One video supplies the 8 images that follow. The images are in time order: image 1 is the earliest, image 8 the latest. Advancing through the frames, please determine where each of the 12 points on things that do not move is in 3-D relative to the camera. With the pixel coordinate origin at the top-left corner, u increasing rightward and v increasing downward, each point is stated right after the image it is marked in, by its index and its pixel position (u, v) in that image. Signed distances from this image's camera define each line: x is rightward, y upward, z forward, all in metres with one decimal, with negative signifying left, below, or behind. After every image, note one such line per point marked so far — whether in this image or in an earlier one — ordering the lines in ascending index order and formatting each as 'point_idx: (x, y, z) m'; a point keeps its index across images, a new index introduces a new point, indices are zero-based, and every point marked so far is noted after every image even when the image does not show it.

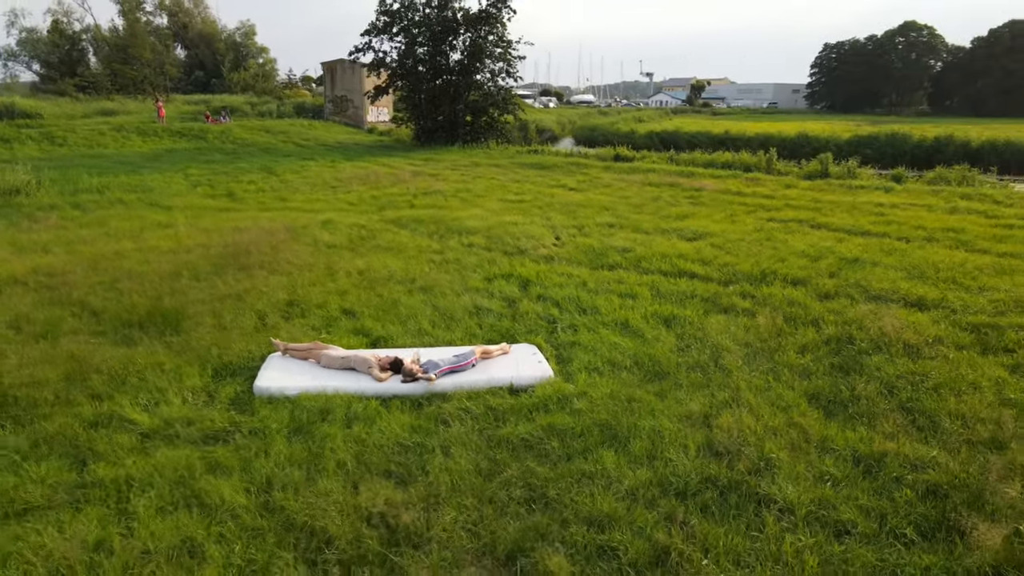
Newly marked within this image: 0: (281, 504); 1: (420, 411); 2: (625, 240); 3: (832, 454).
0: (-1.0, -1.0, +3.3) m
1: (-0.5, -0.7, +4.3) m
2: (+1.4, +0.6, +9.0) m
3: (+1.6, -0.8, +3.8) m
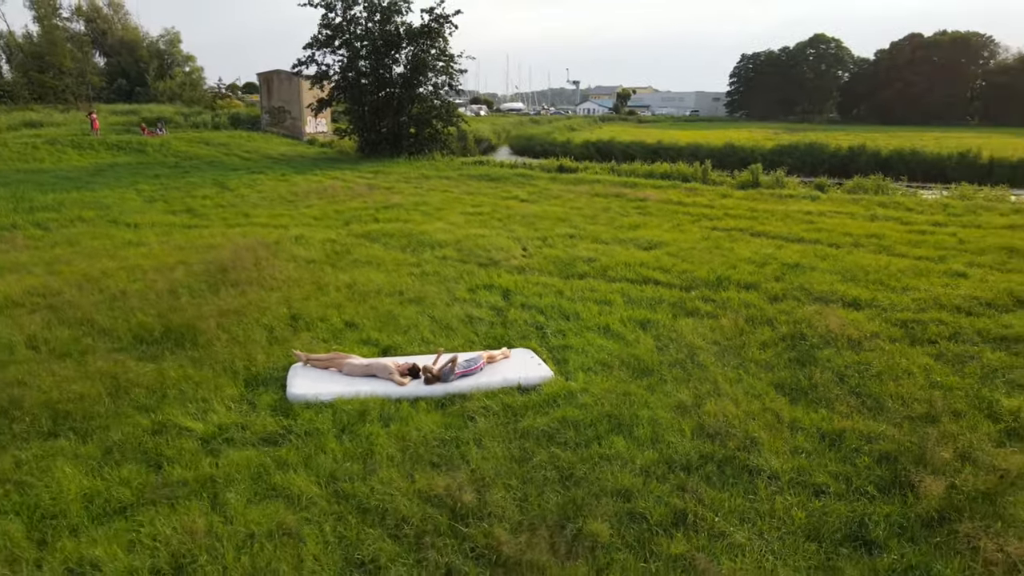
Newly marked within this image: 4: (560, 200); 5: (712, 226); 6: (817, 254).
0: (-0.8, -1.0, +3.8) m
1: (-0.4, -0.8, +4.9) m
2: (+1.0, +0.5, +9.7) m
3: (+1.8, -0.9, +4.5) m
4: (+0.9, +1.7, +14.7) m
5: (+3.2, +1.0, +11.7) m
6: (+3.9, +0.4, +9.5) m
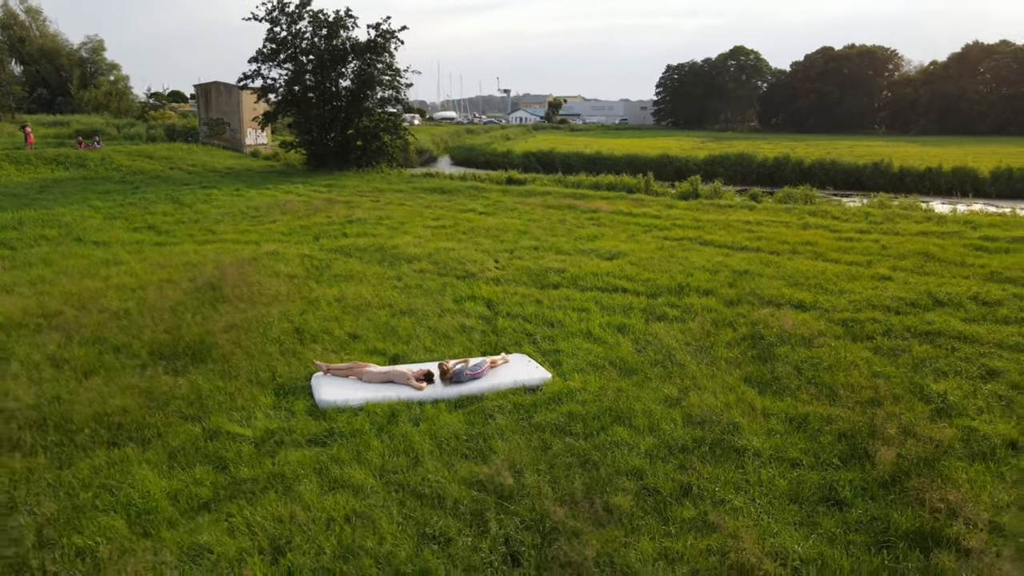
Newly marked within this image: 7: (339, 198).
0: (-0.6, -1.1, +4.4) m
1: (-0.3, -0.9, +5.5) m
2: (+0.6, +0.4, +10.4) m
3: (+1.9, -0.9, +5.3) m
4: (+0.1, +1.6, +15.4) m
5: (+2.6, +0.9, +12.6) m
6: (+3.5, +0.4, +10.4) m
7: (-4.0, +2.0, +17.1) m
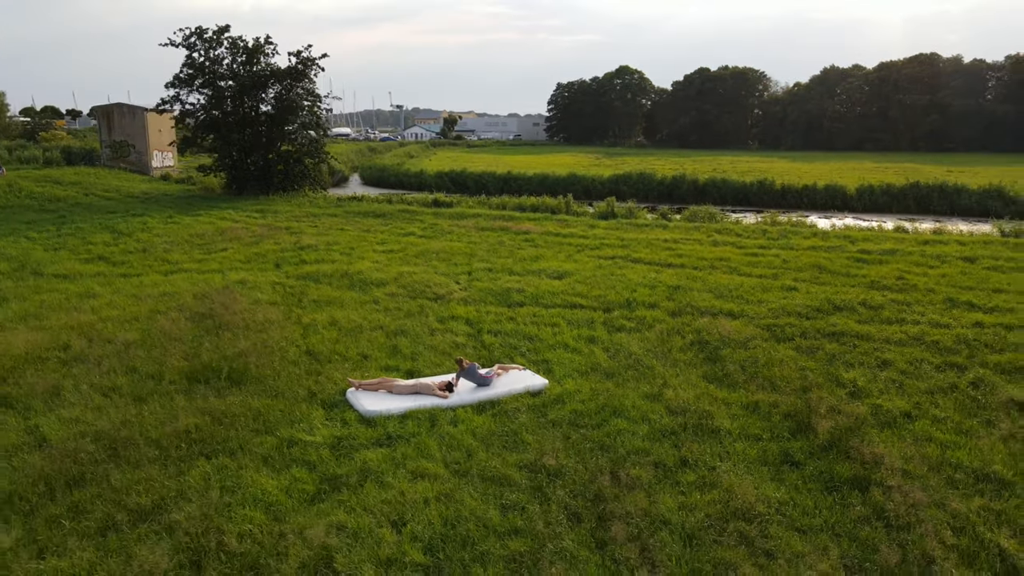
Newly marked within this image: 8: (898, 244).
0: (-0.3, -1.3, +5.5) m
1: (-0.2, -1.1, +6.6) m
2: (0.0, +0.1, +11.7) m
3: (+2.0, -1.0, +6.8) m
4: (-1.3, +1.2, +16.5) m
5: (+1.6, +0.6, +14.1) m
6: (+2.9, +0.2, +12.1) m
7: (-5.6, +1.5, +17.6) m
8: (+8.0, +0.9, +15.3) m
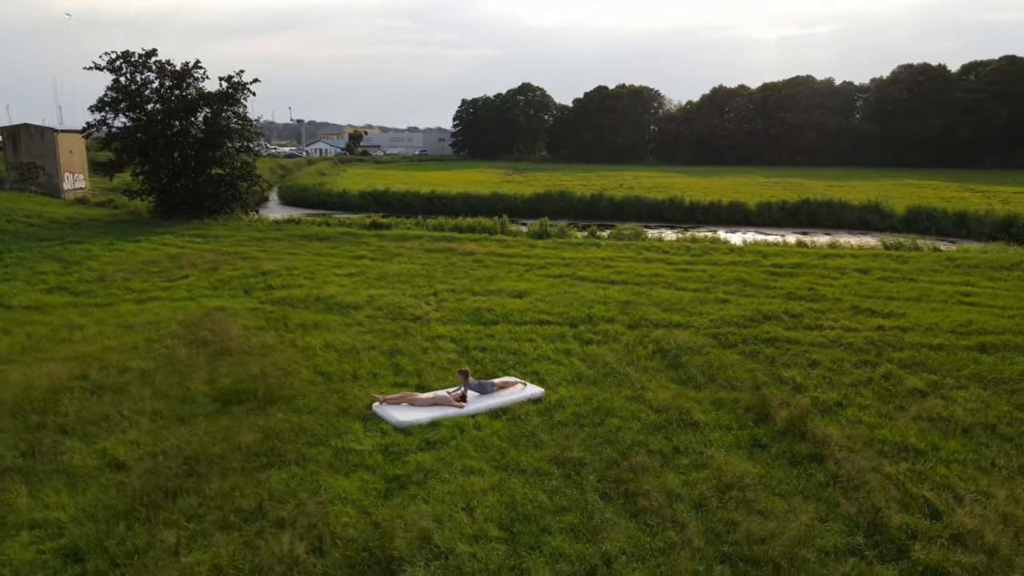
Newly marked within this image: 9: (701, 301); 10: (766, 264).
0: (-0.1, -1.5, +6.5) m
1: (-0.1, -1.3, +7.7) m
2: (-0.6, -0.2, +12.8) m
3: (+2.1, -1.2, +8.2) m
4: (-2.5, +0.7, +17.4) m
5: (+0.7, +0.3, +15.4) m
6: (+2.2, -0.1, +13.5) m
7: (-6.9, +0.9, +17.9) m
8: (+6.8, +0.7, +17.4) m
9: (+3.3, -0.2, +13.0) m
10: (+5.7, +0.5, +16.6) m
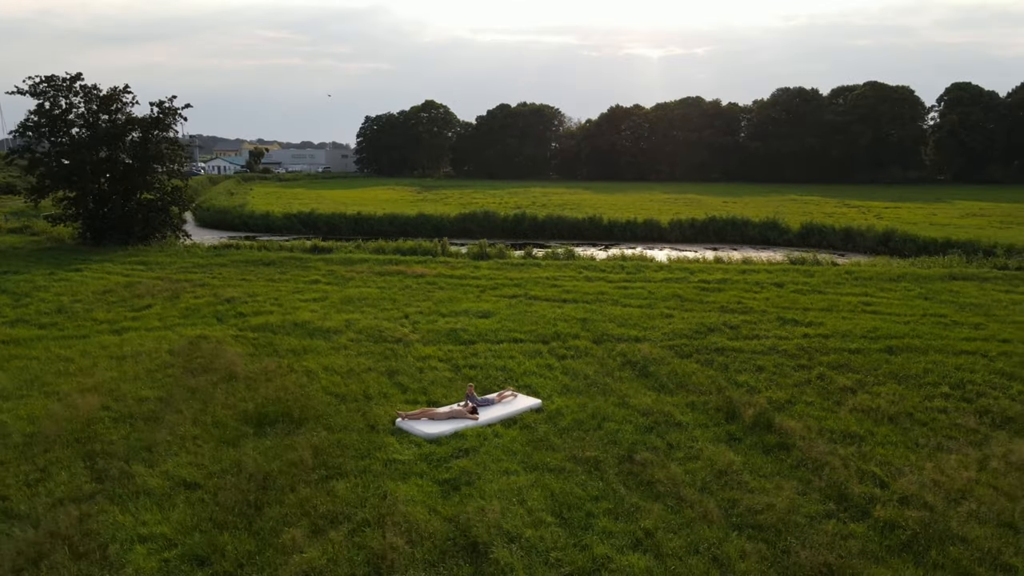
0: (+0.2, -1.8, +7.6) m
1: (+0.1, -1.6, +8.8) m
2: (-1.2, -0.6, +13.7) m
3: (+2.1, -1.5, +9.5) m
4: (-3.7, +0.2, +18.1) m
5: (-0.3, -0.1, +16.6) m
6: (+1.5, -0.5, +14.9) m
7: (-8.1, +0.3, +18.0) m
8: (+5.5, +0.4, +19.4) m
9: (+2.7, -0.6, +14.5) m
10: (+4.5, +0.2, +18.4) m
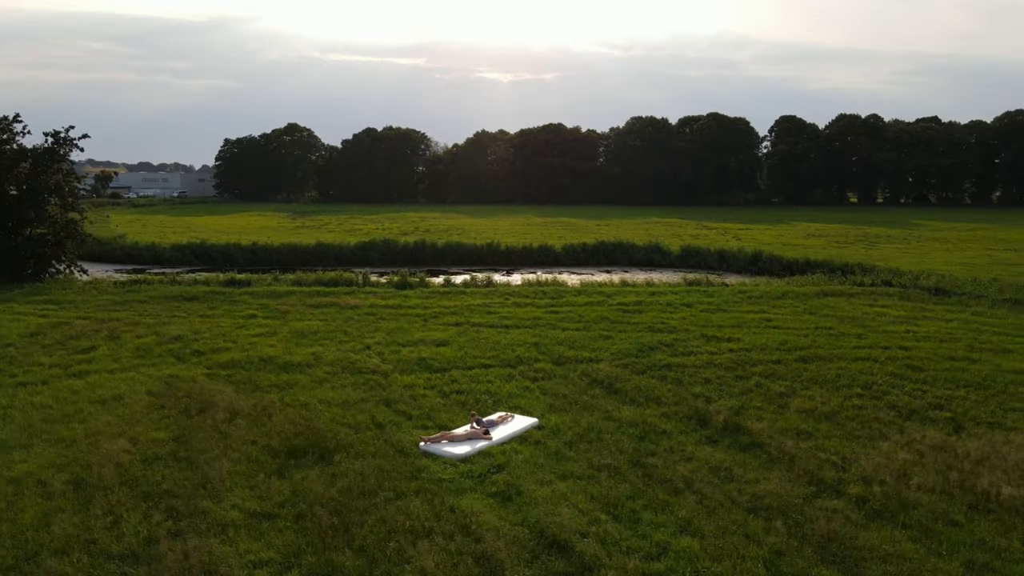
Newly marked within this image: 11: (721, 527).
0: (+0.6, -2.2, +8.8) m
1: (+0.2, -2.1, +9.8) m
2: (-1.9, -1.2, +14.5) m
3: (+2.1, -1.9, +11.0) m
4: (-5.3, -0.6, +18.3) m
5: (-1.6, -0.8, +17.5) m
6: (+0.5, -1.0, +16.2) m
7: (-9.6, -0.7, +17.4) m
8: (+3.5, -0.2, +21.3) m
9: (+1.7, -1.1, +16.0) m
10: (+2.7, -0.4, +20.2) m
11: (+2.1, -2.4, +7.4) m
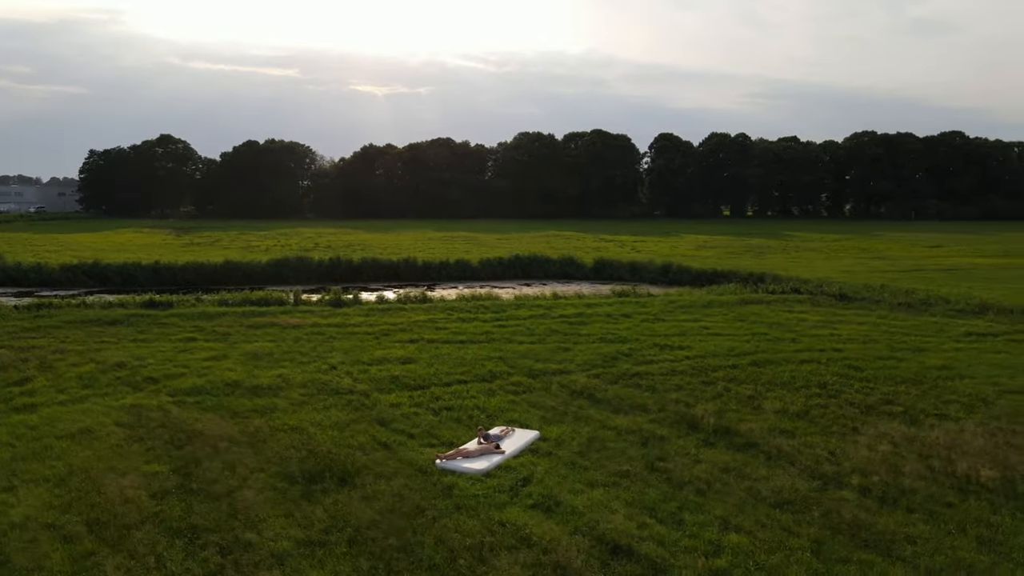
0: (+1.0, -2.4, +9.0) m
1: (+0.4, -2.3, +10.0) m
2: (-2.5, -1.6, +14.3) m
3: (+2.1, -2.1, +11.5) m
4: (-6.4, -1.1, +17.5) m
5: (-2.6, -1.2, +17.3) m
6: (-0.4, -1.3, +16.3) m
7: (-10.6, -1.2, +16.0) m
8: (+1.8, -0.6, +21.9) m
9: (+0.8, -1.4, +16.3) m
10: (+1.2, -0.8, +20.7) m
11: (+2.6, -2.5, +7.9) m
